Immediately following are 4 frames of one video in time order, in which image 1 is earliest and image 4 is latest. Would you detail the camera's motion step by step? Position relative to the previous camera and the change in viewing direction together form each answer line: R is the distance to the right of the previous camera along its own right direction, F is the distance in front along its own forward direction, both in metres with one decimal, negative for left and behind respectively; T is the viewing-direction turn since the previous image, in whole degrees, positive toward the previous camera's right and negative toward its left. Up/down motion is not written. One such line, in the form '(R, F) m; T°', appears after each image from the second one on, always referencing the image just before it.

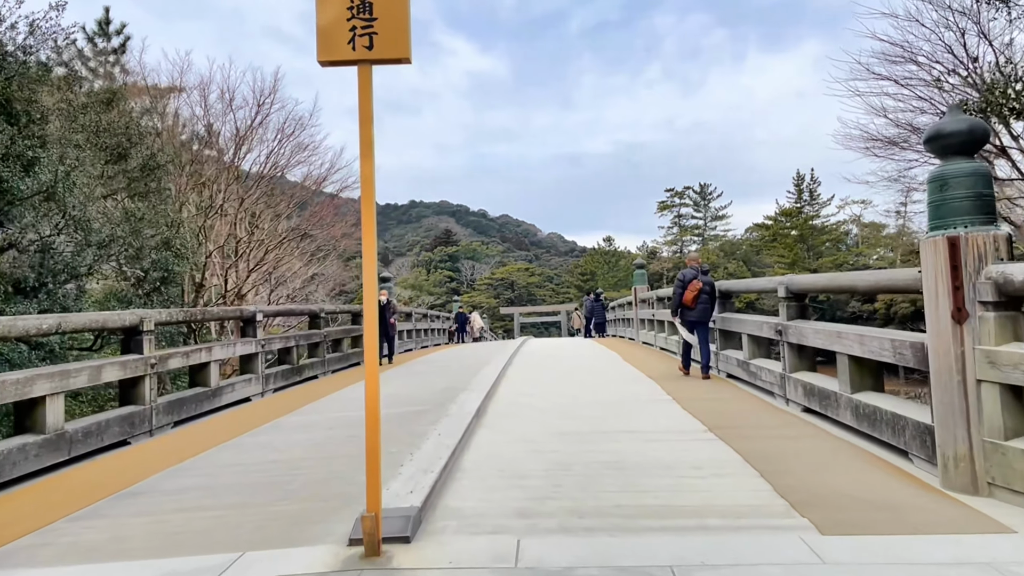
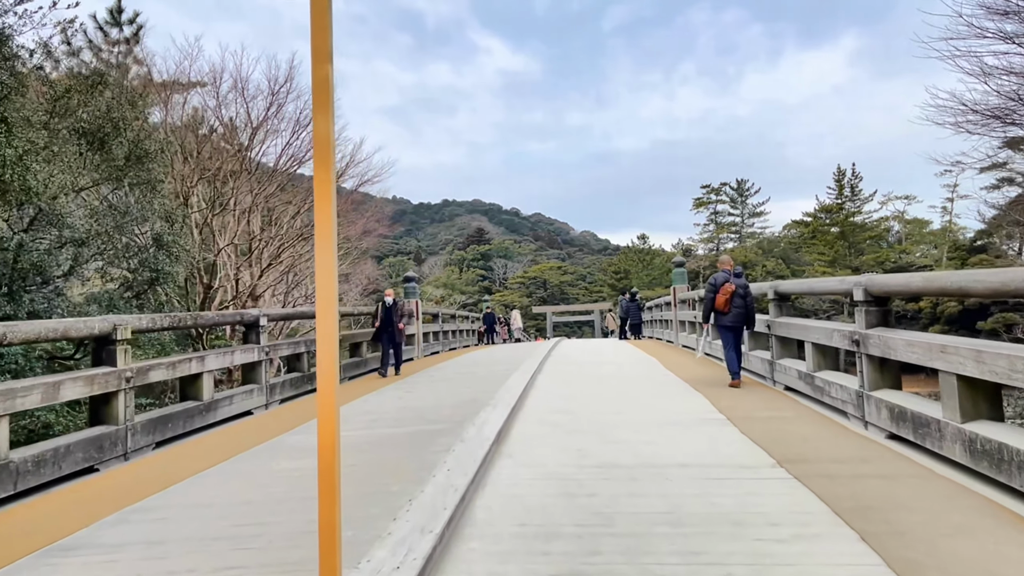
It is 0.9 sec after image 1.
(0.0, +0.7) m; -2°
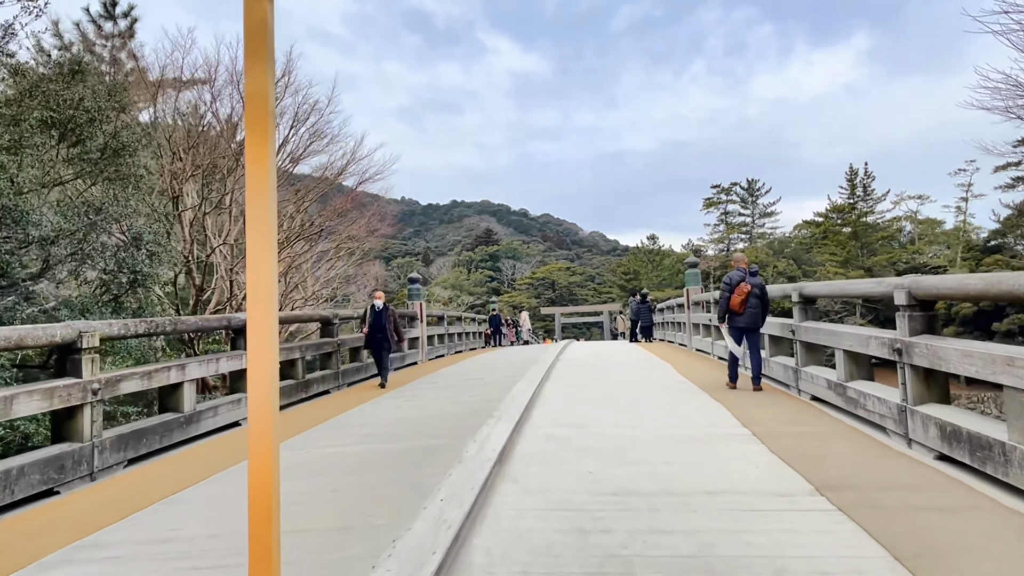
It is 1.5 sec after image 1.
(0.0, +0.4) m; -1°
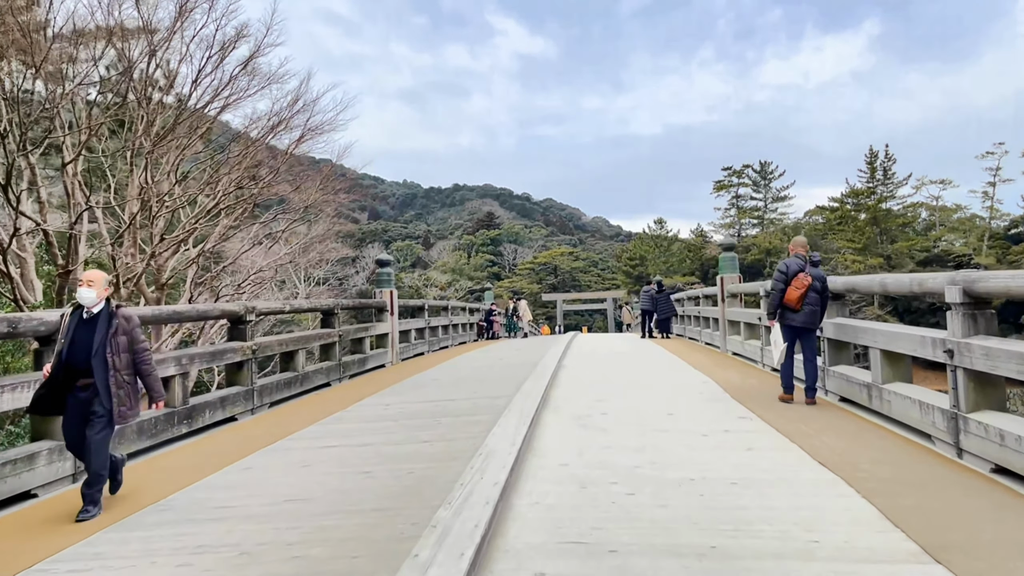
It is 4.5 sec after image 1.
(+0.1, +2.1) m; 0°
